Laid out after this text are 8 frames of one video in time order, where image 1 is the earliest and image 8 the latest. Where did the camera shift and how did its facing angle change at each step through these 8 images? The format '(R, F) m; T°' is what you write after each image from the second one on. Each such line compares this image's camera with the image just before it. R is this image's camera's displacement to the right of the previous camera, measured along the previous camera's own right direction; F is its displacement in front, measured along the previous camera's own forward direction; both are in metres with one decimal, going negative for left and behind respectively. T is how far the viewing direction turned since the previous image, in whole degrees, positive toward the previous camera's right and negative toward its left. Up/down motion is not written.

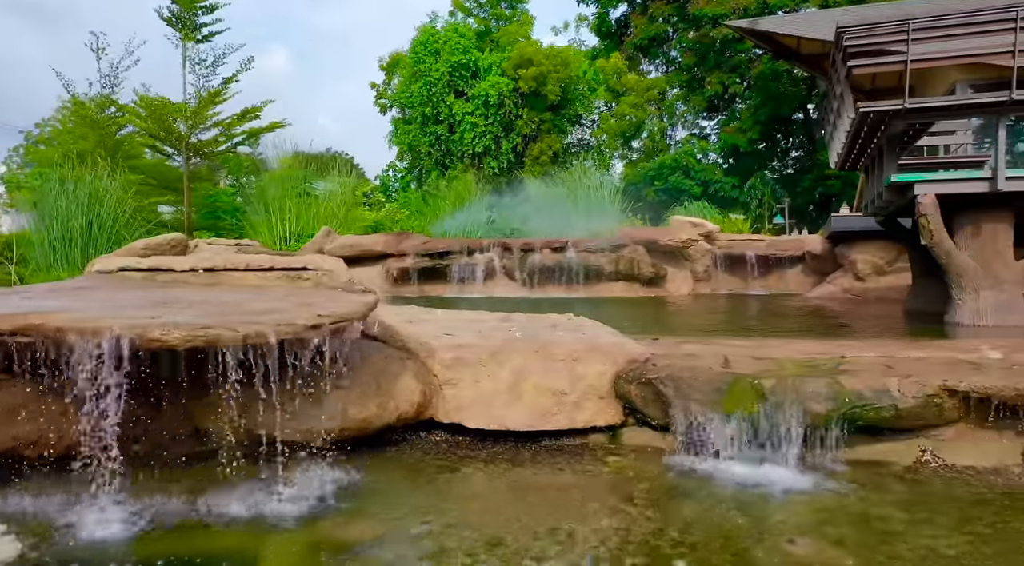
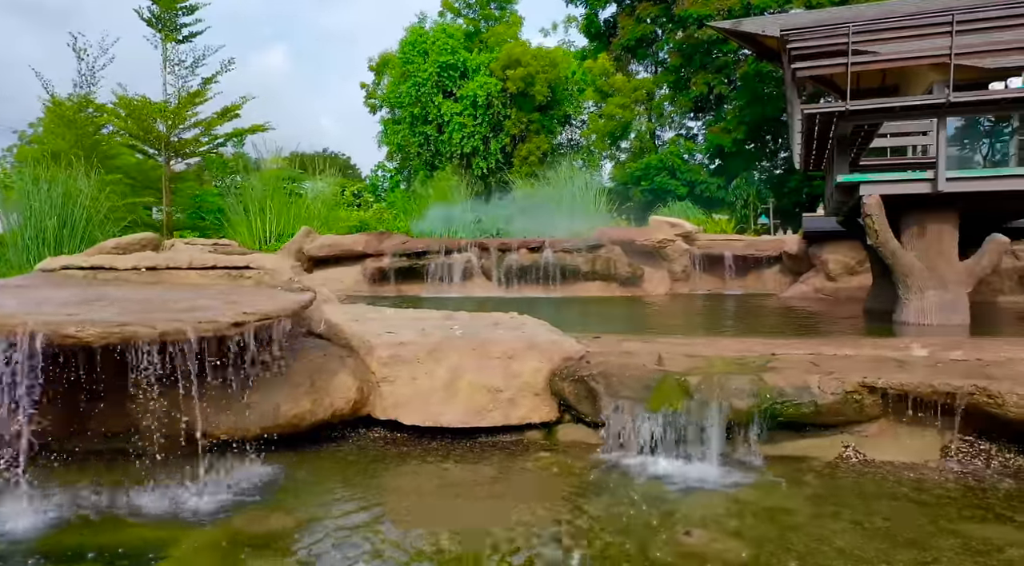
(+0.4, -0.1) m; 0°
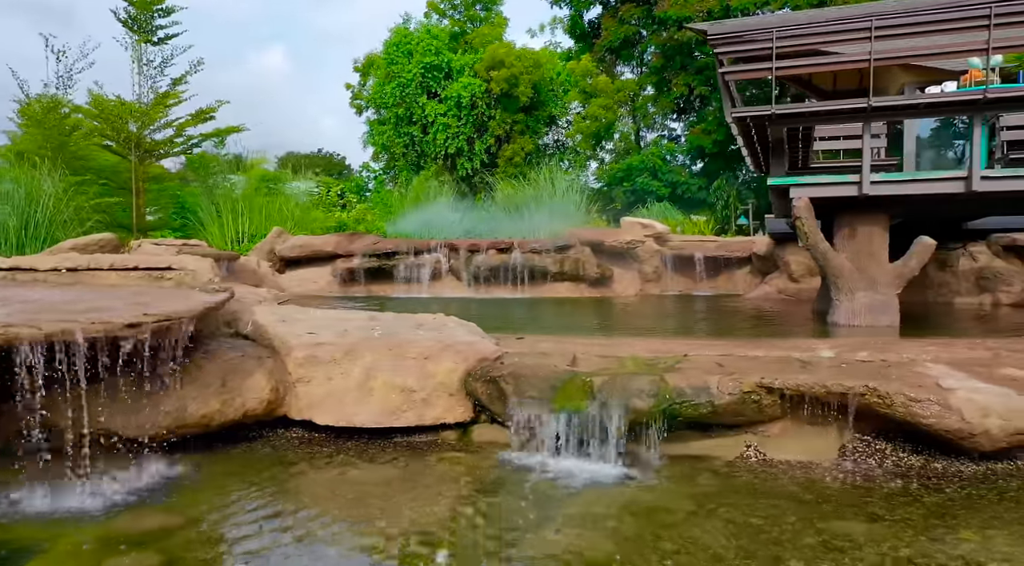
(+0.6, -0.1) m; 0°
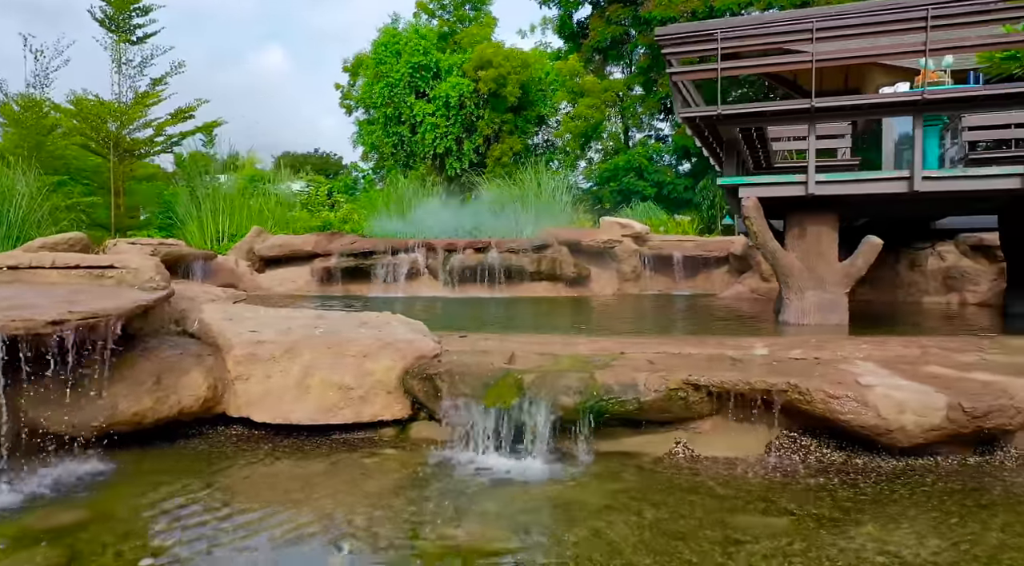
(+0.4, 0.0) m; 0°
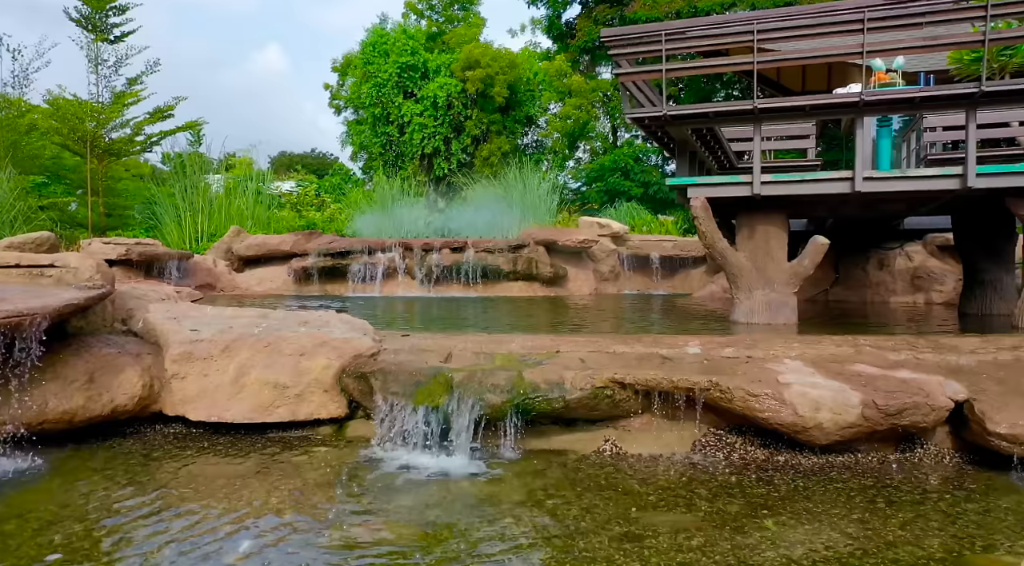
(+0.5, 0.0) m; 0°
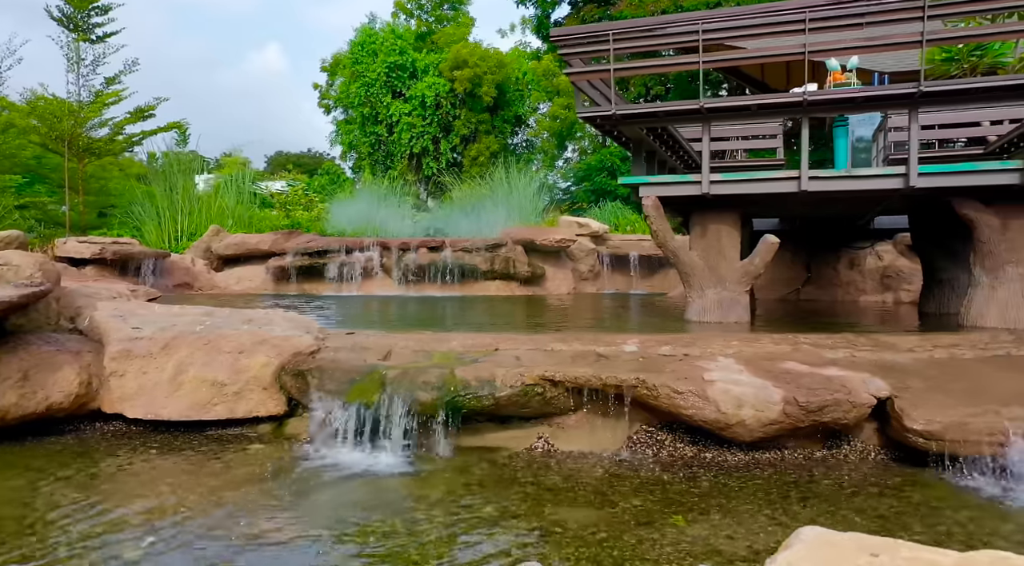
(+0.4, 0.0) m; 0°
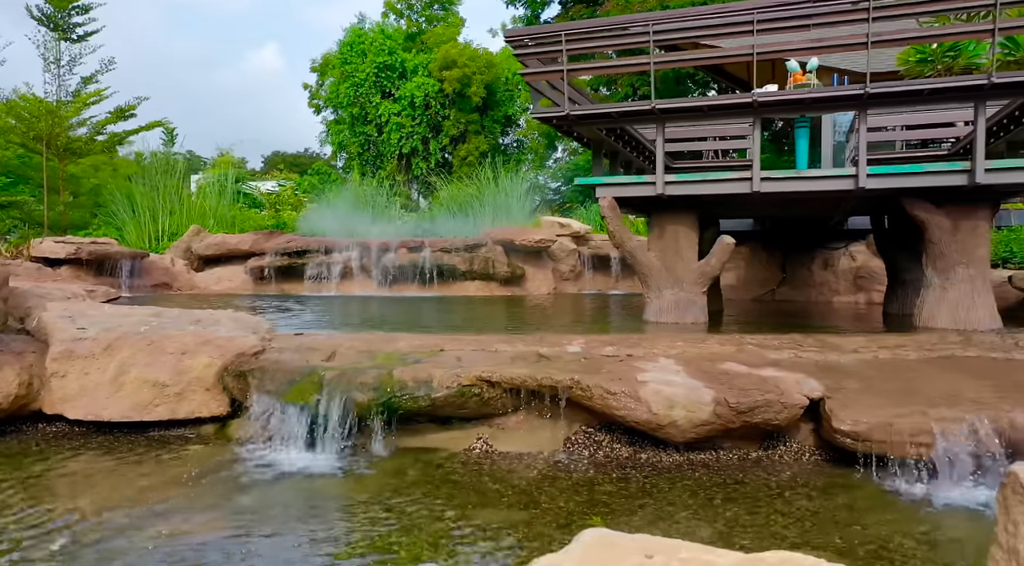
(+0.4, 0.0) m; 0°
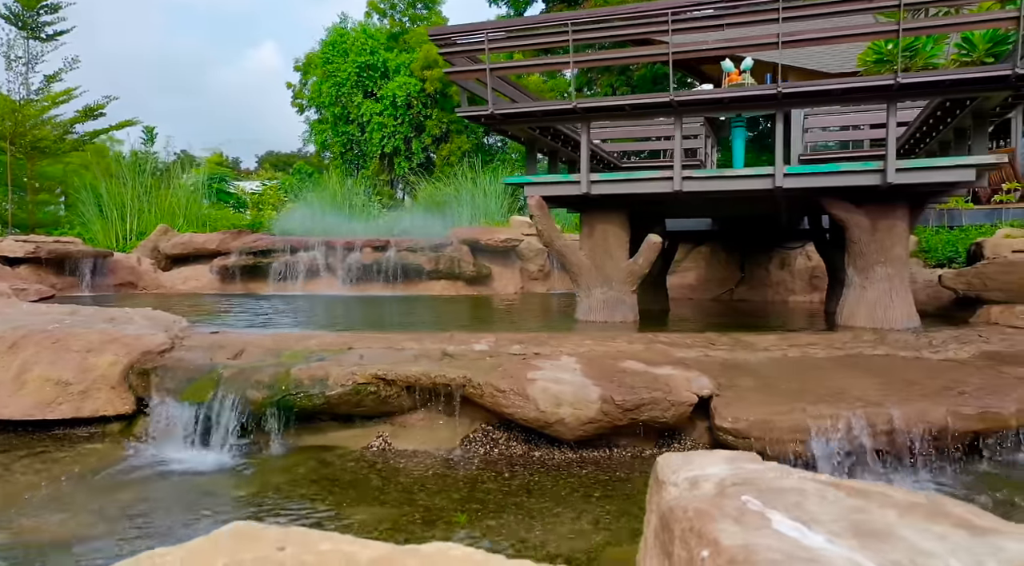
(+0.7, 0.0) m; 0°
